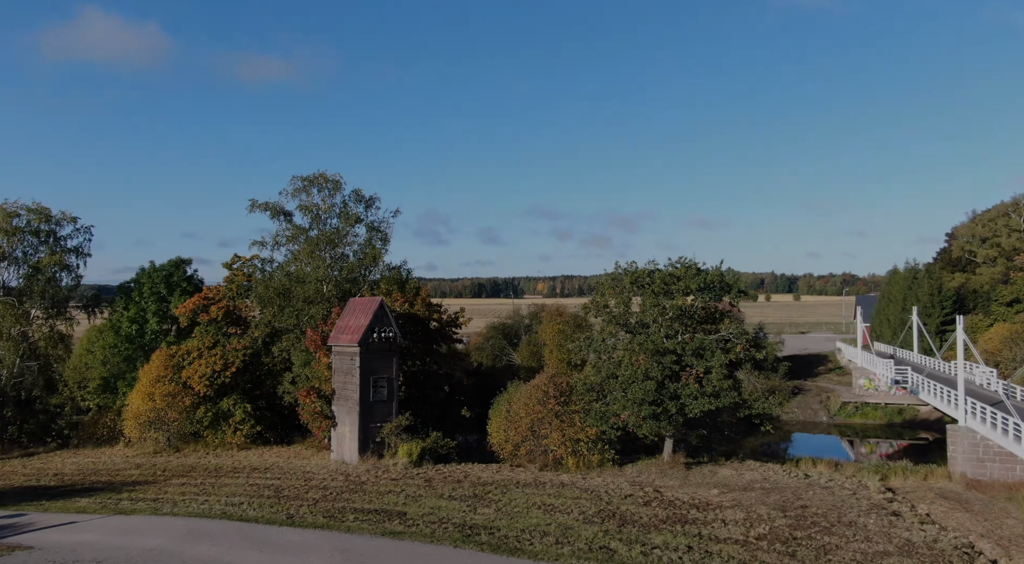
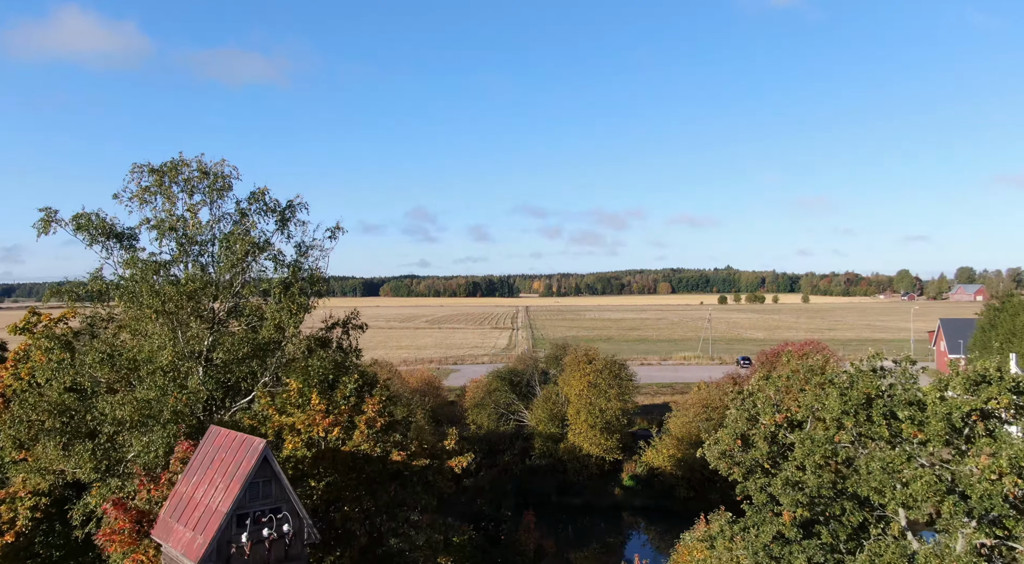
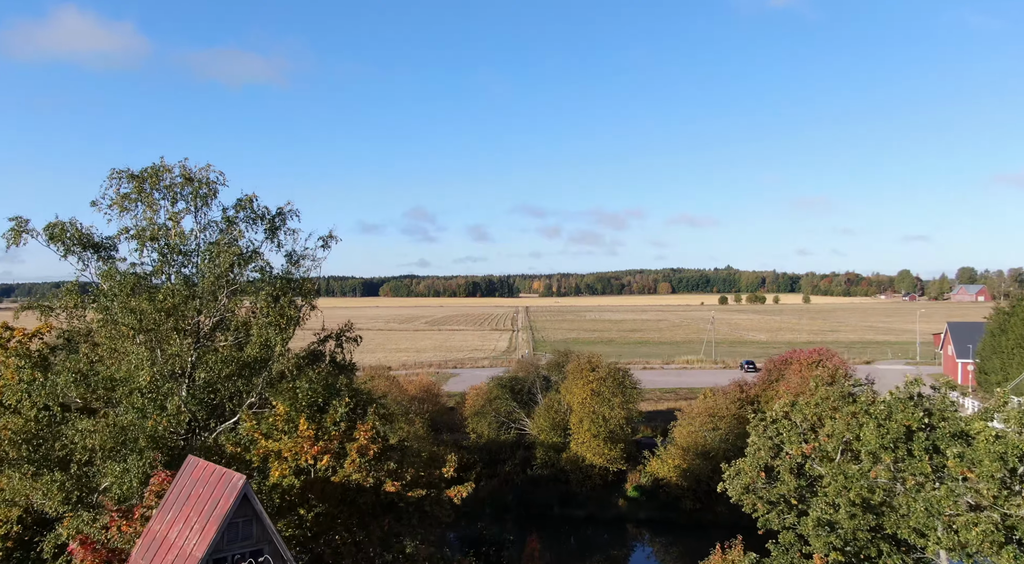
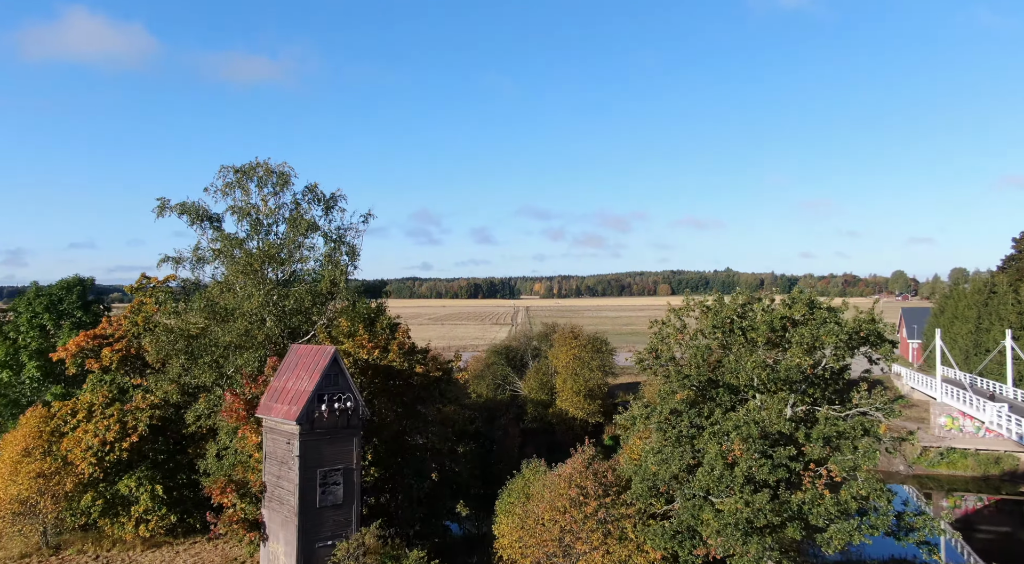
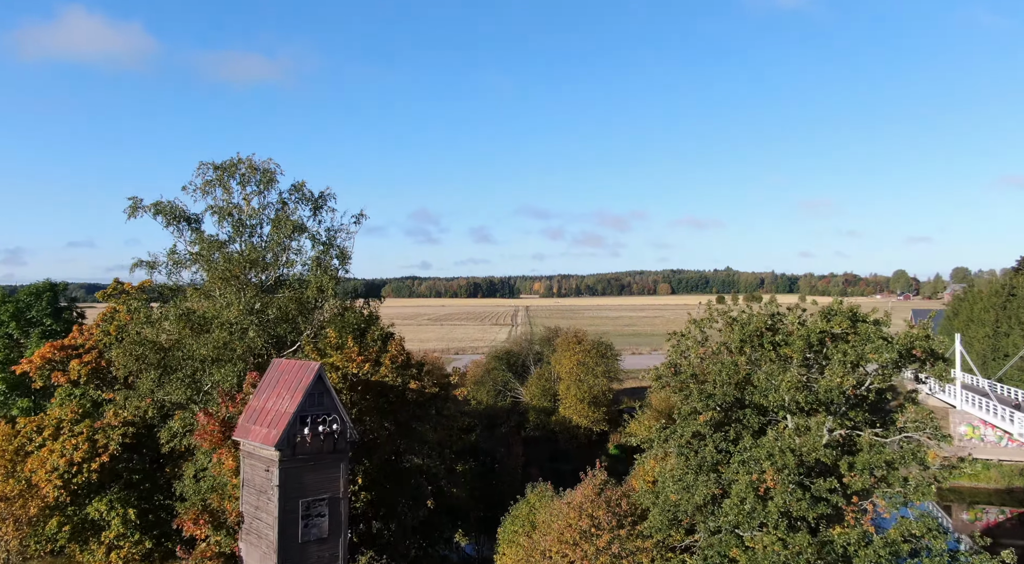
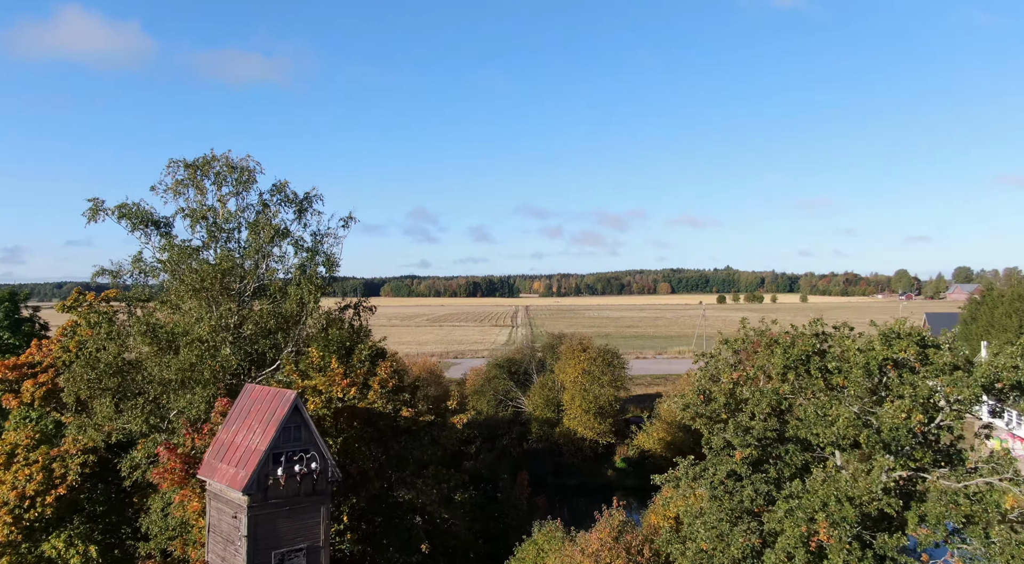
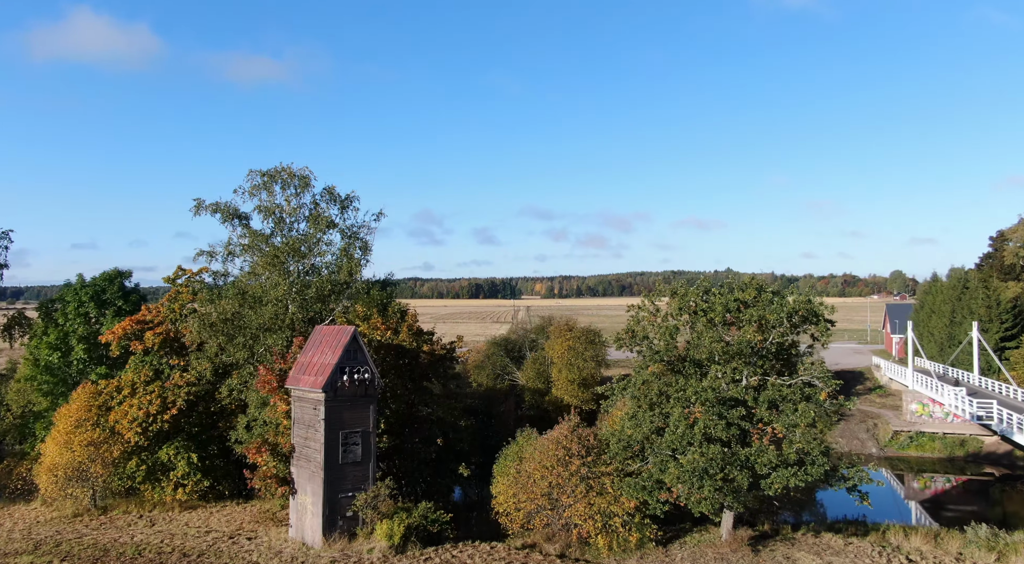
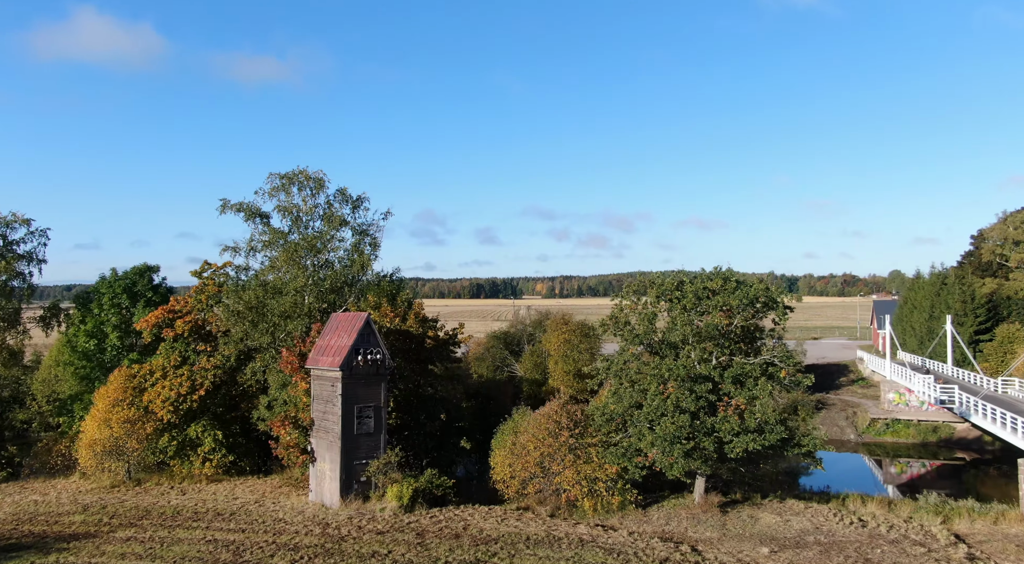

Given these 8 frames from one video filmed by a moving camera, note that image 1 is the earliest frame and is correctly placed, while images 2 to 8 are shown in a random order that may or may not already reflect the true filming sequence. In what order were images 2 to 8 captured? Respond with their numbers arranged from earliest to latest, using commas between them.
8, 7, 4, 5, 6, 2, 3
